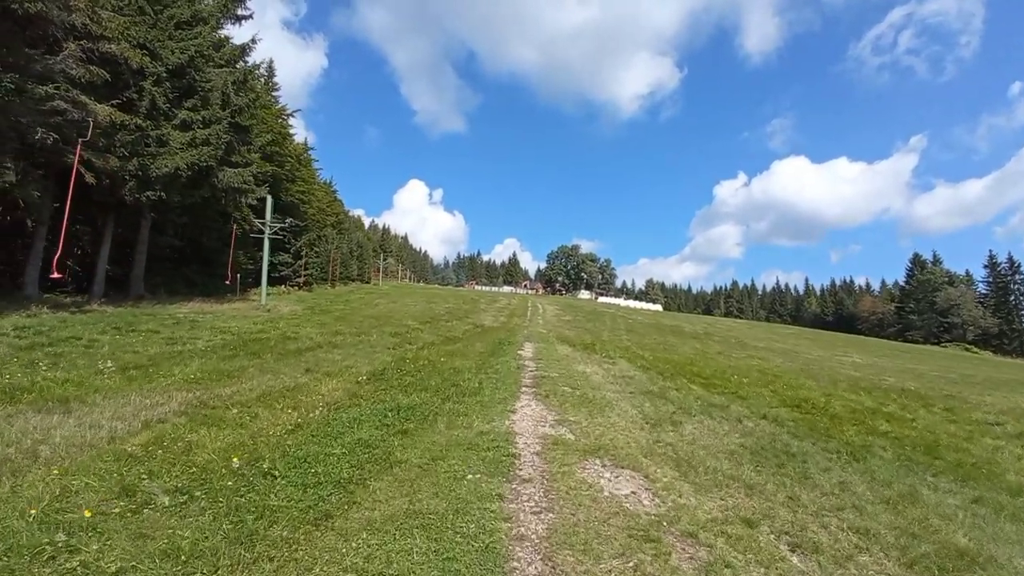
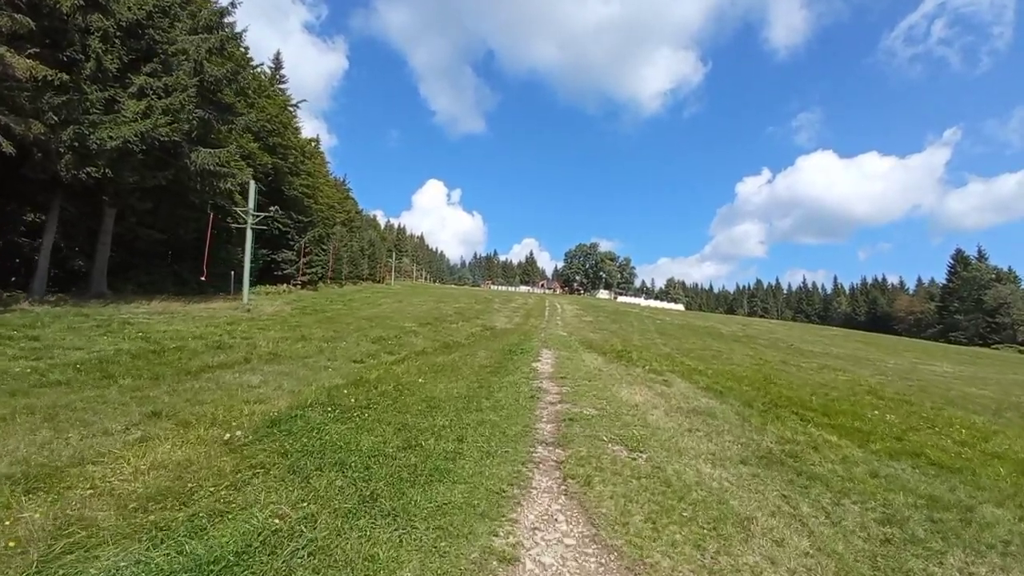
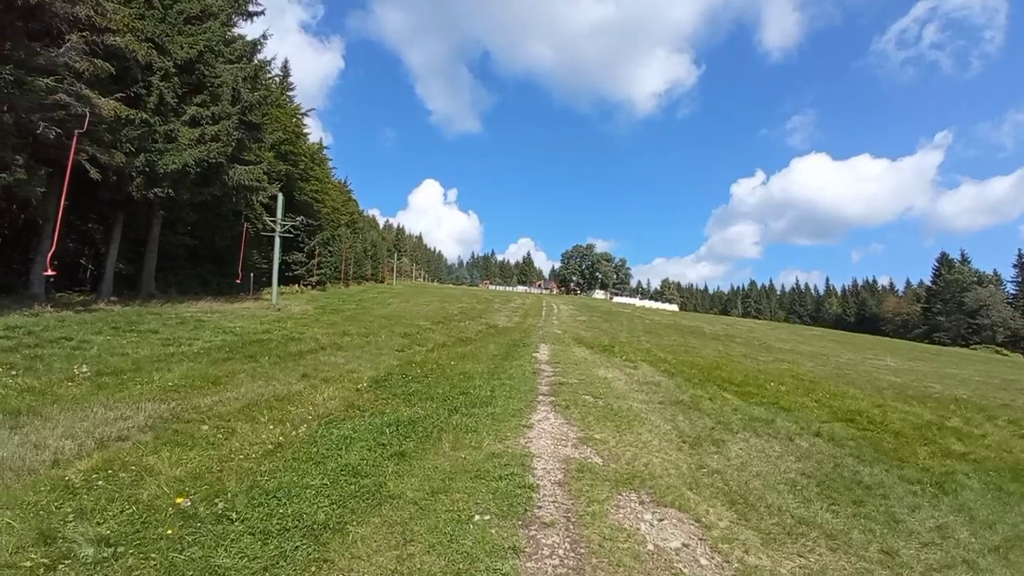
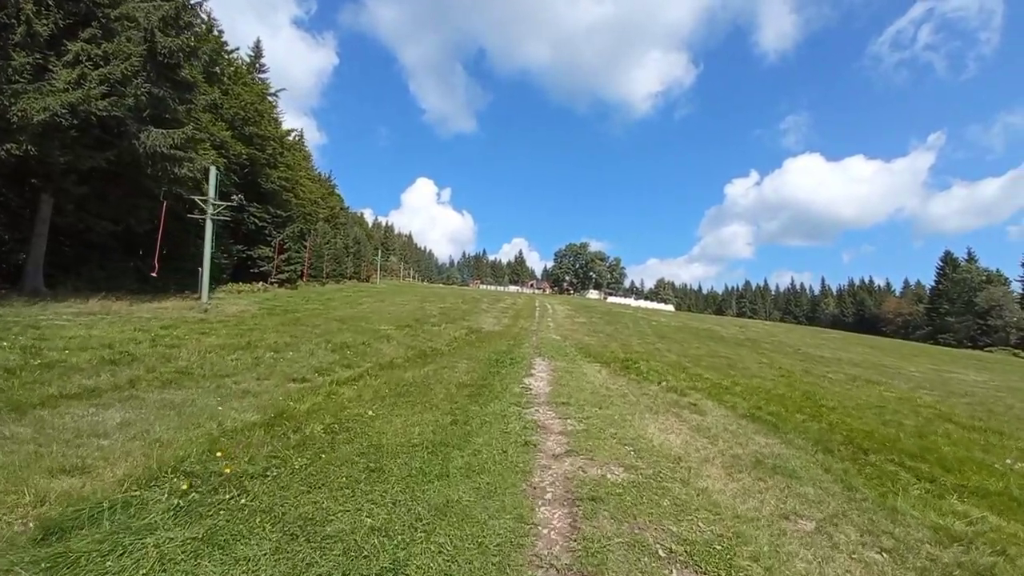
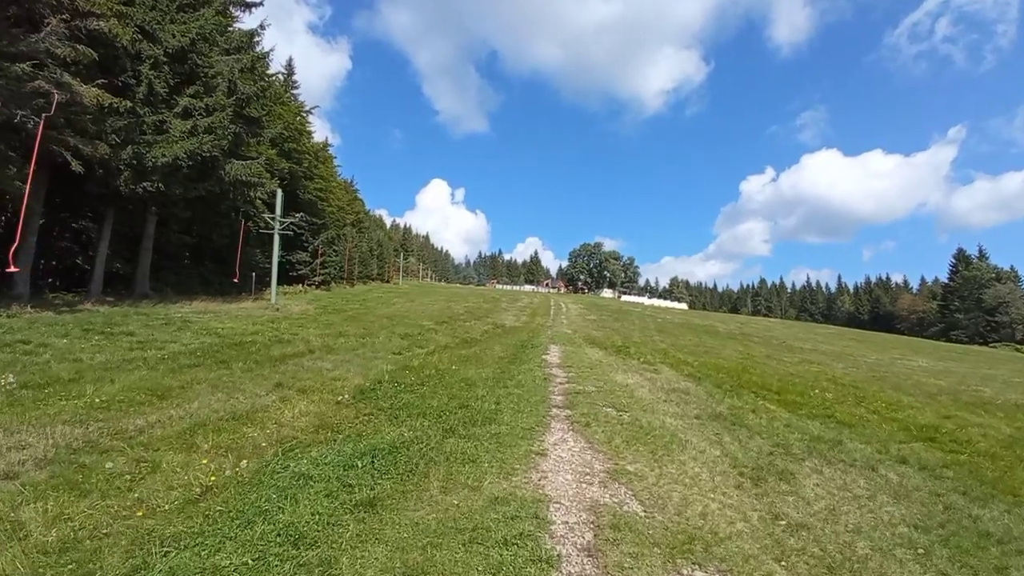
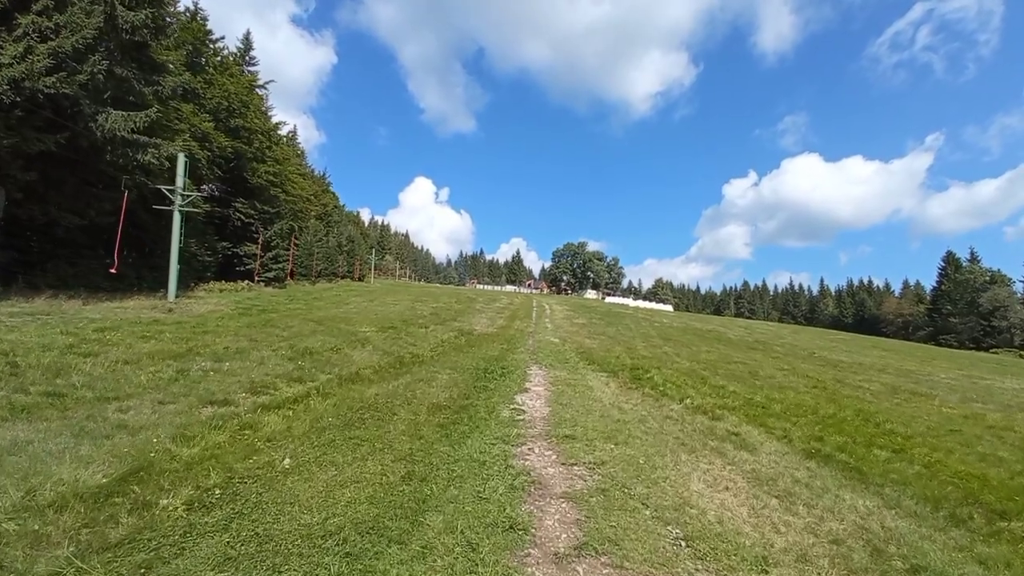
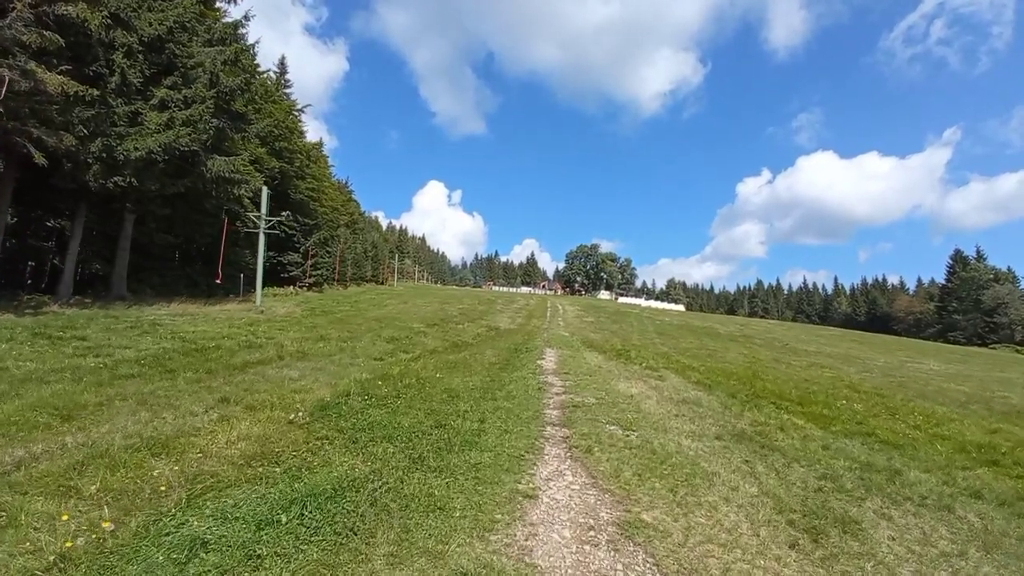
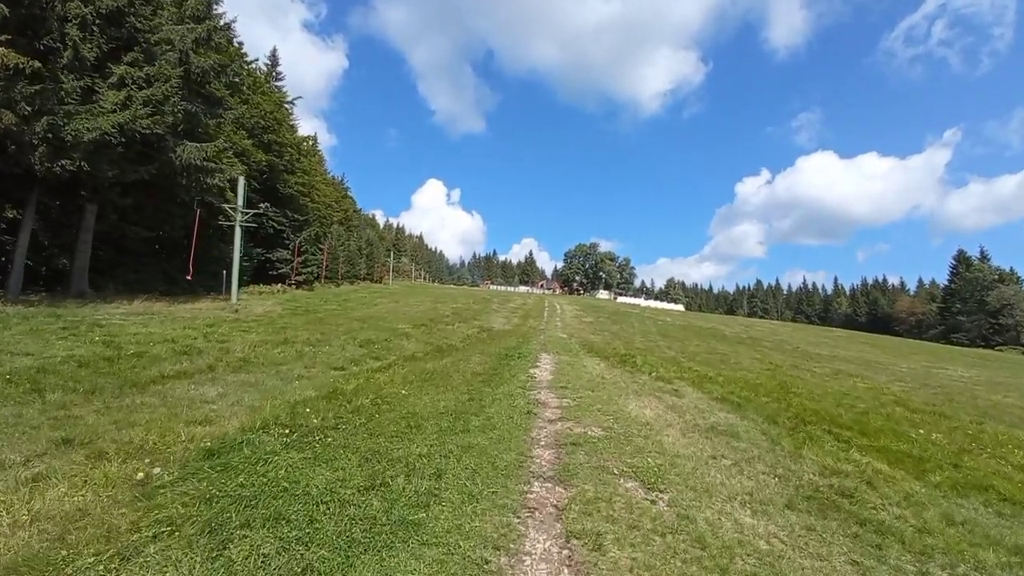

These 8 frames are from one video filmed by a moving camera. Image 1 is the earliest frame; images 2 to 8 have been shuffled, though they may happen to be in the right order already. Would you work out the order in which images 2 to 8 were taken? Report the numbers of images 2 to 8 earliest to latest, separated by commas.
3, 5, 7, 2, 8, 4, 6
